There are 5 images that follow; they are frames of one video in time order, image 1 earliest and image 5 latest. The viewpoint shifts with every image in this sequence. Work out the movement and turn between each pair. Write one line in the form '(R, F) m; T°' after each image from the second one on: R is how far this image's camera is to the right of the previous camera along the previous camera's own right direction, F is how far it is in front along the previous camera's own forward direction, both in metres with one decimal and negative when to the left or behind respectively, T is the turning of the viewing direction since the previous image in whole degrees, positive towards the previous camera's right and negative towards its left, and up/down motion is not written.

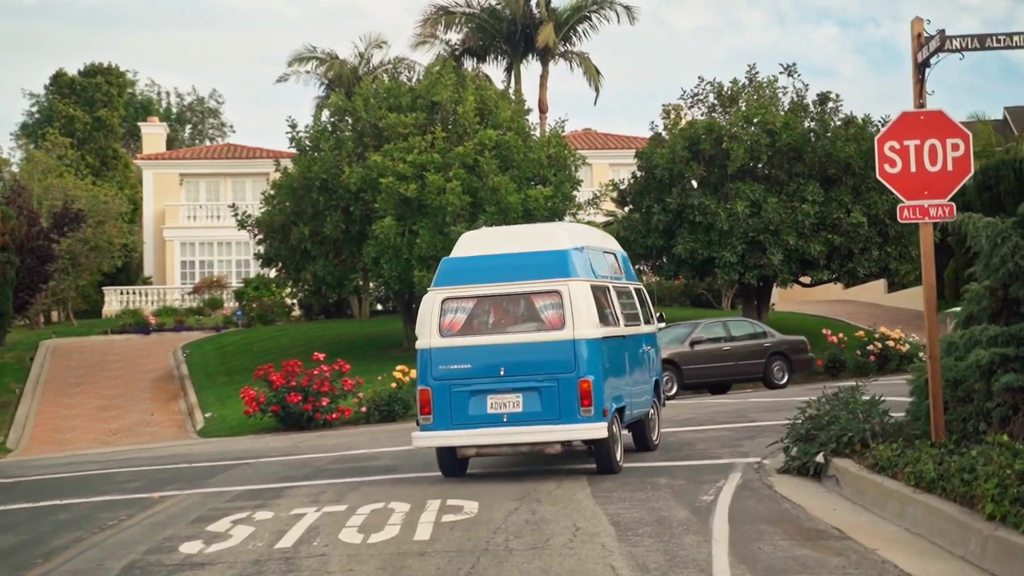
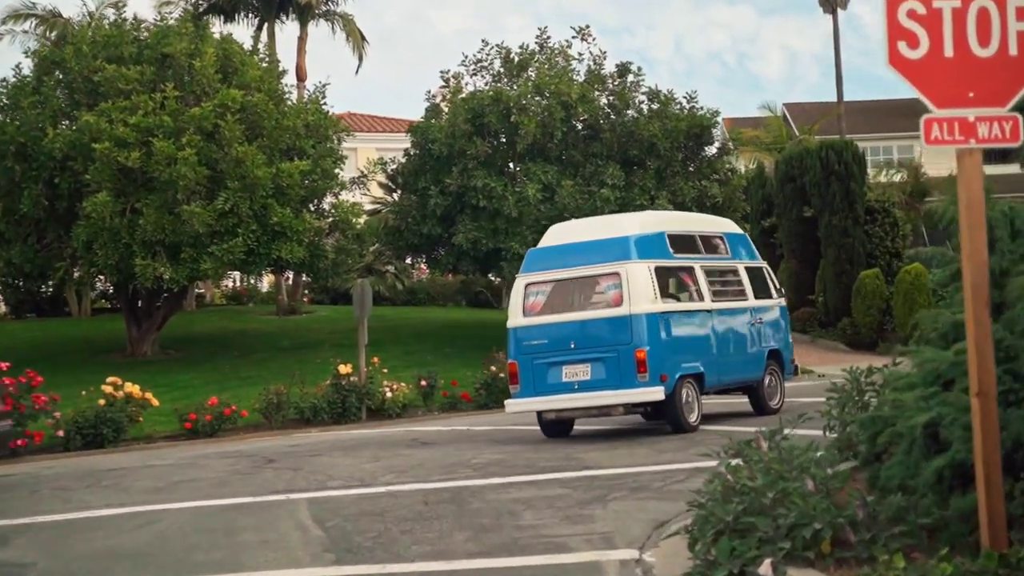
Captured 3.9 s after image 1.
(+0.3, +5.3) m; +10°
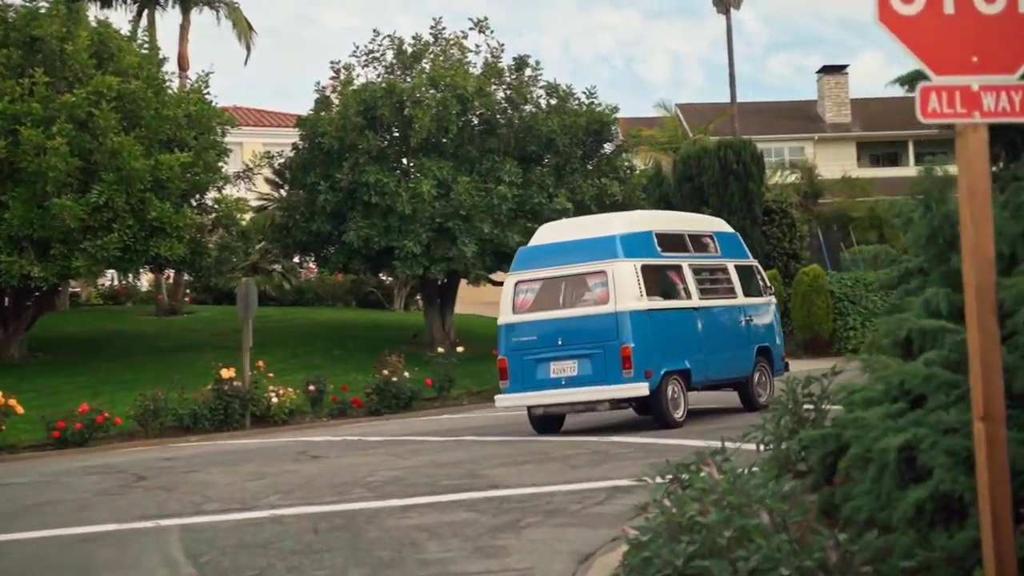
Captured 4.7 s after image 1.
(-0.1, +1.1) m; +5°
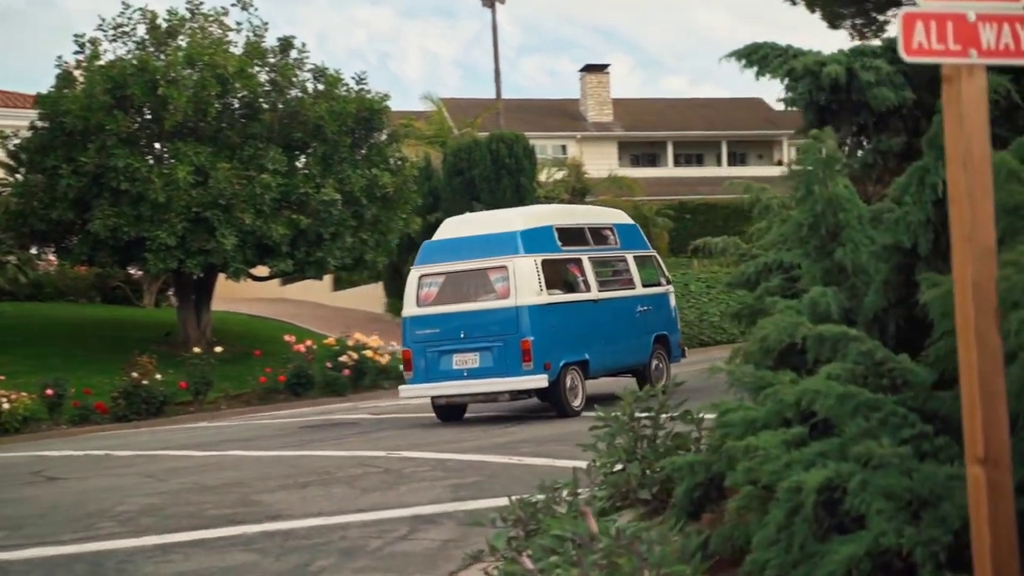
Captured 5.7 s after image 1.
(-0.2, +1.6) m; +10°
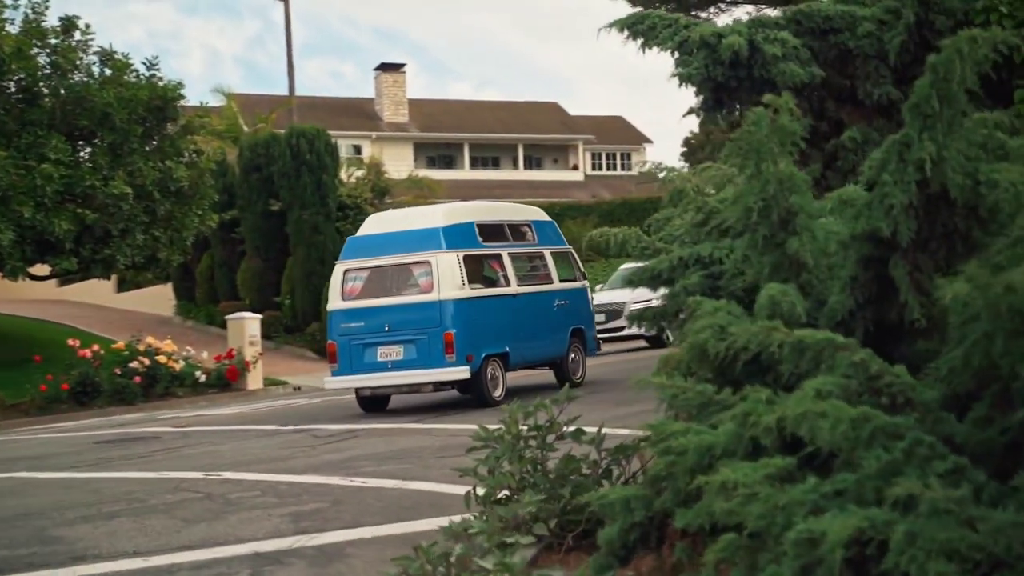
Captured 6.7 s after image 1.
(-0.4, +1.3) m; +9°
